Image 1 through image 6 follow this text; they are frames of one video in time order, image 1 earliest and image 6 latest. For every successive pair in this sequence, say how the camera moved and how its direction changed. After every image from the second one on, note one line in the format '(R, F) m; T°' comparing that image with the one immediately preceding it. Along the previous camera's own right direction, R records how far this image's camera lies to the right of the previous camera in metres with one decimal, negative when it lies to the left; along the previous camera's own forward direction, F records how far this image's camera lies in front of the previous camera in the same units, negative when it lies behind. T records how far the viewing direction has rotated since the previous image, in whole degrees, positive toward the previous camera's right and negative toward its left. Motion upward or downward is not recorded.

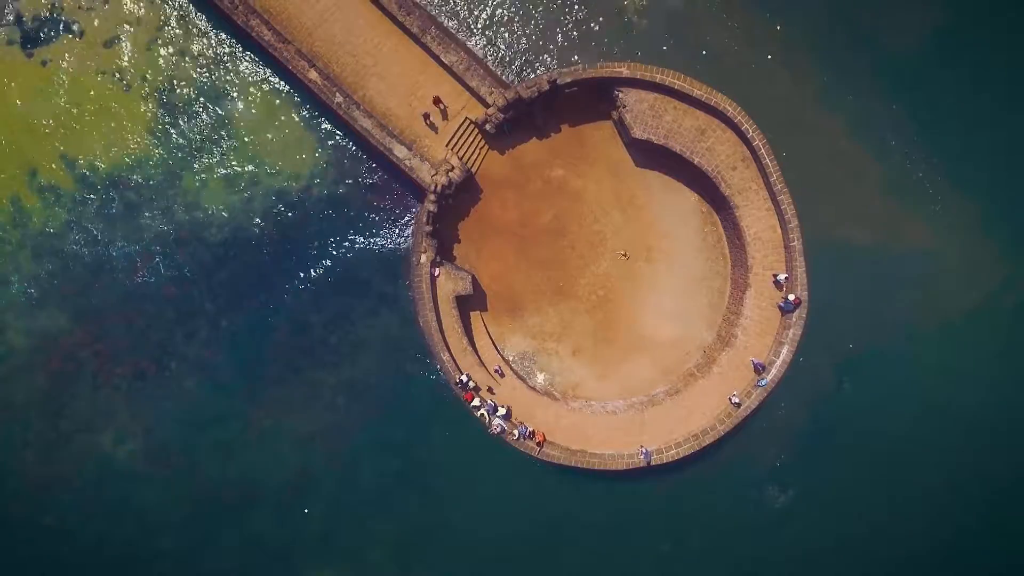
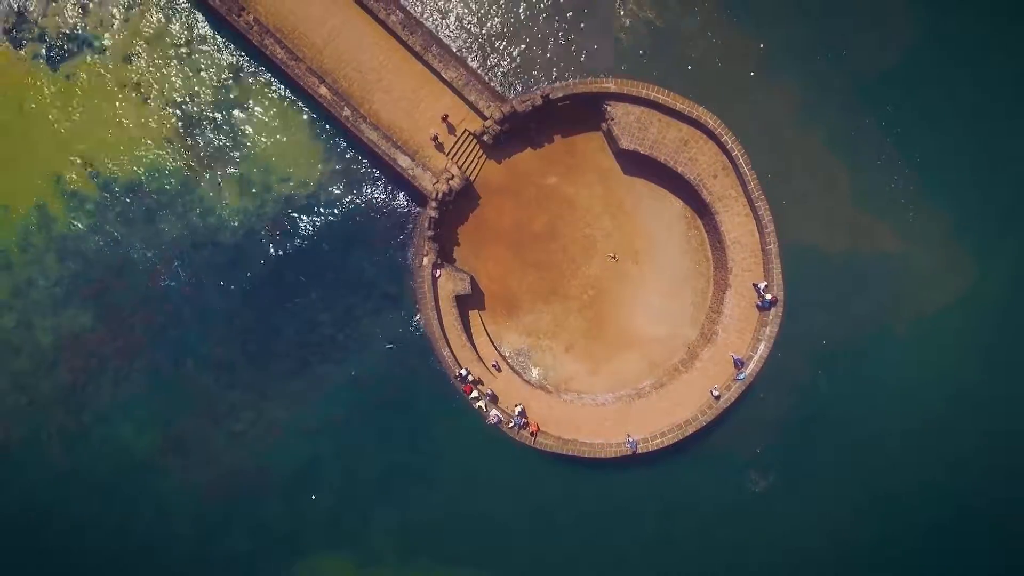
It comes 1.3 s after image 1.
(+0.1, -0.9) m; 0°
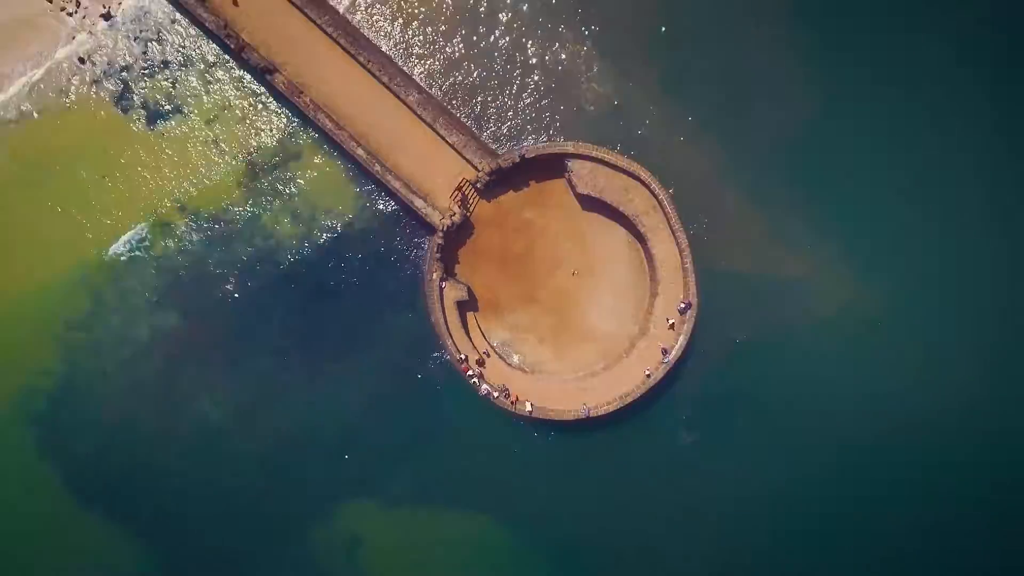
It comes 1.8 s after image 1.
(+0.4, -4.8) m; 0°
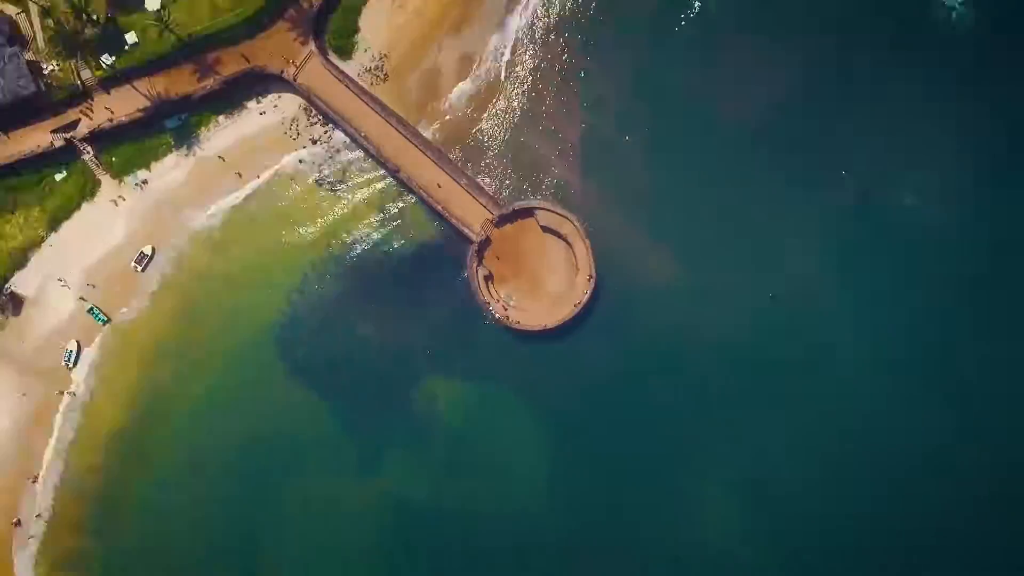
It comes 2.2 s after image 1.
(+0.5, -20.6) m; -1°
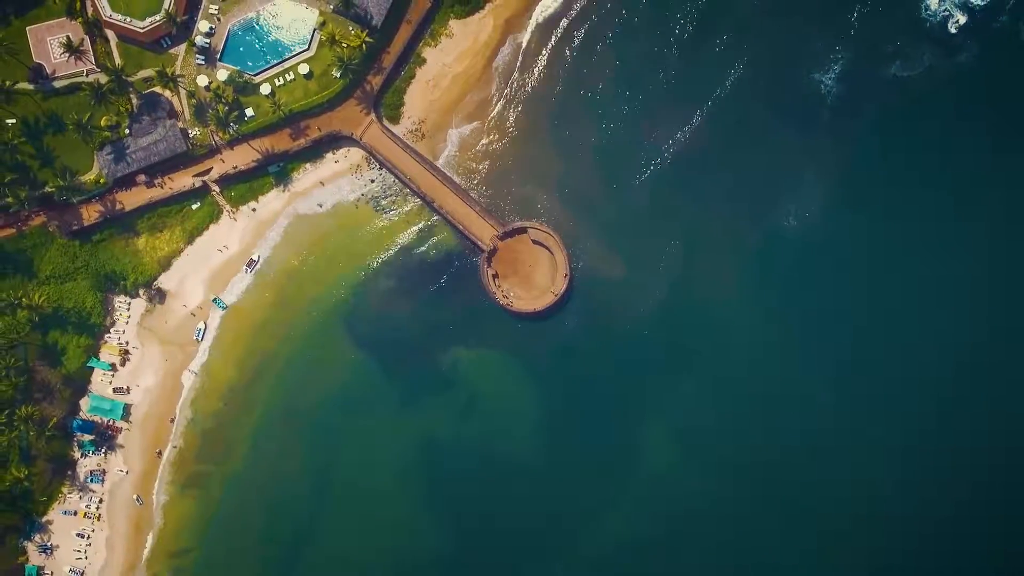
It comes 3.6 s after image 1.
(+0.3, -17.1) m; 0°
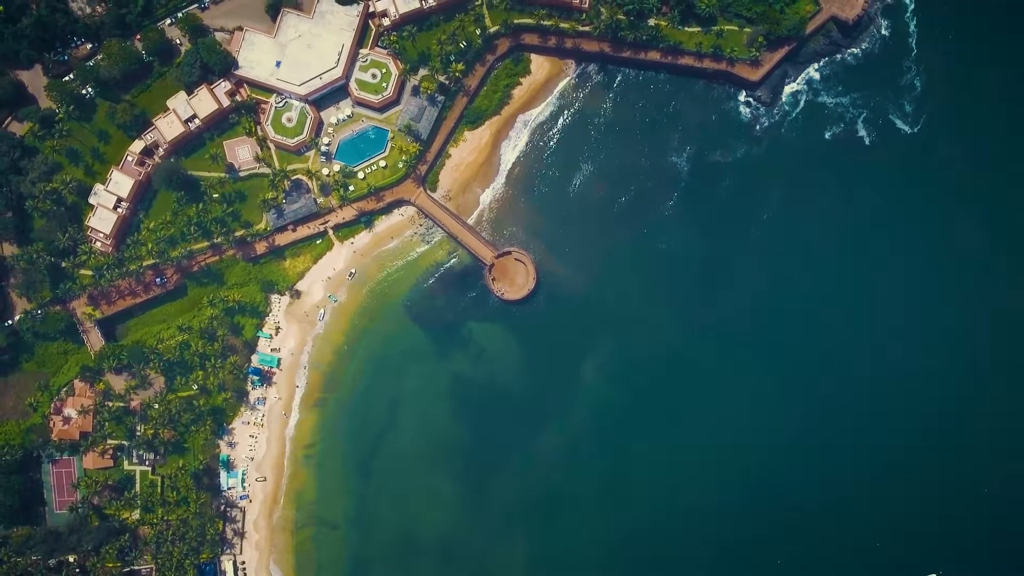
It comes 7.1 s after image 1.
(+0.8, -41.7) m; 0°
